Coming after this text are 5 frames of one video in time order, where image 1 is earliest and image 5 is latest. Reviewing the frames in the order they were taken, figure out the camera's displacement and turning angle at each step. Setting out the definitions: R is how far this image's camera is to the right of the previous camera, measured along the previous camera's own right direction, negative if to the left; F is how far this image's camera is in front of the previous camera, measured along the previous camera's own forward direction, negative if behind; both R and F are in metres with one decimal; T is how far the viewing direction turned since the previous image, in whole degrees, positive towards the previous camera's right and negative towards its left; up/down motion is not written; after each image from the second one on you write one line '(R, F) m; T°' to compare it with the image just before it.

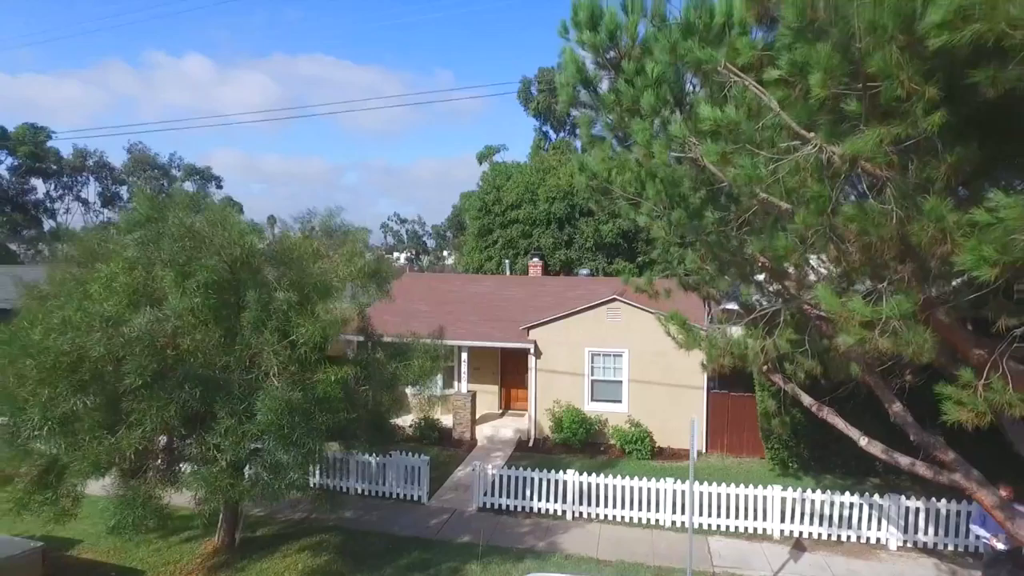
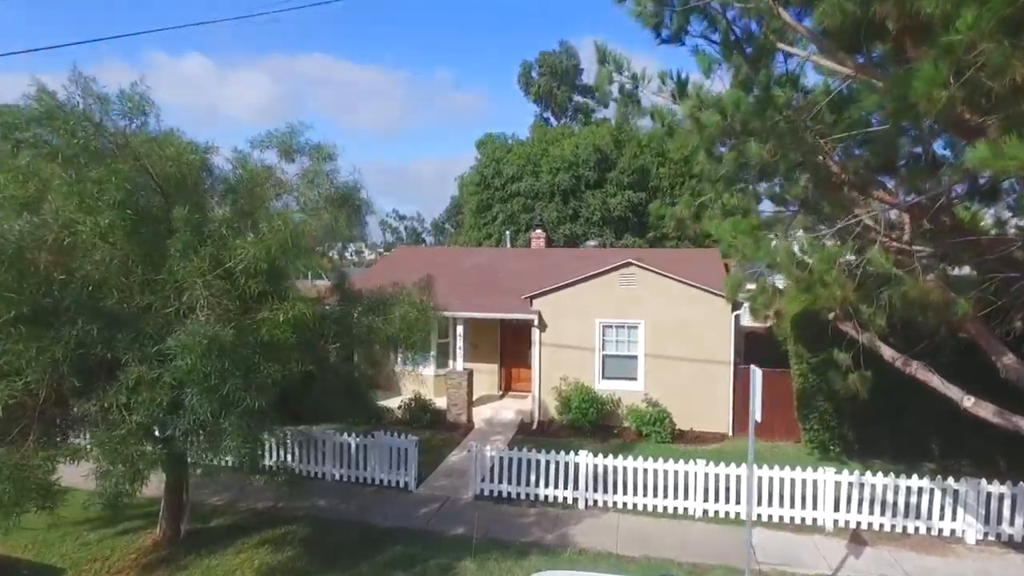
(-0.1, +2.0) m; 0°
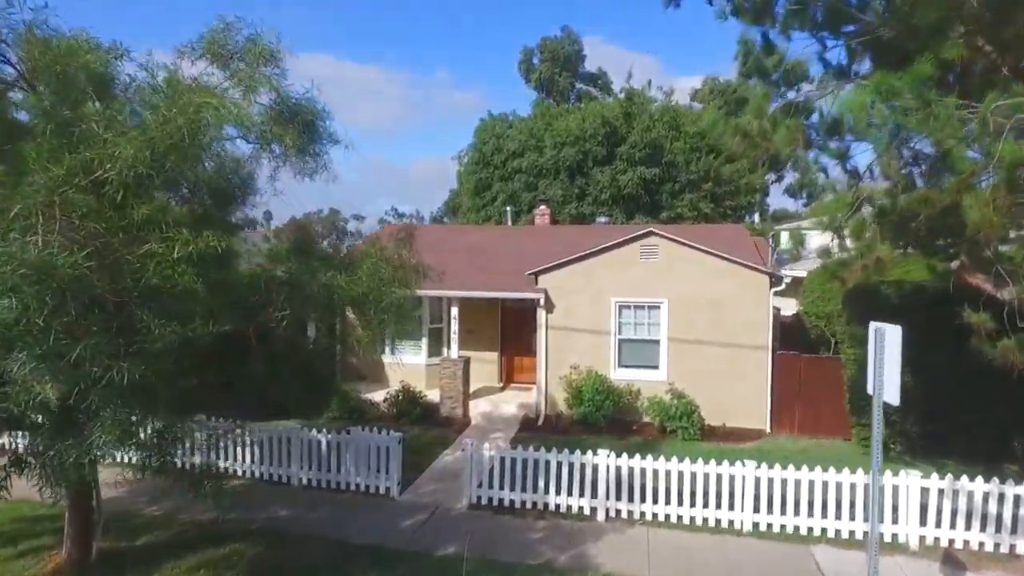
(-0.1, +2.1) m; 0°
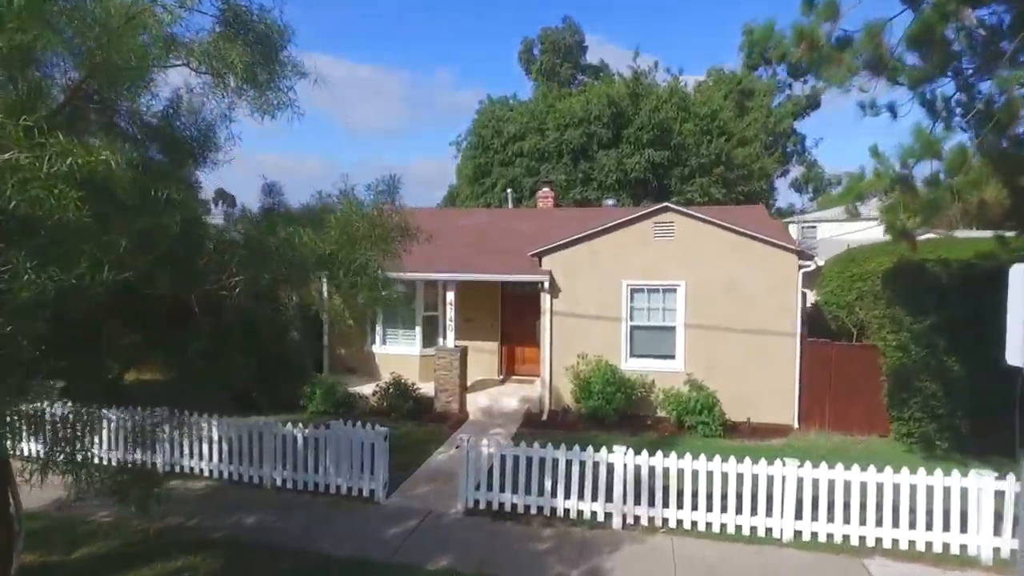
(0.0, +1.2) m; 0°
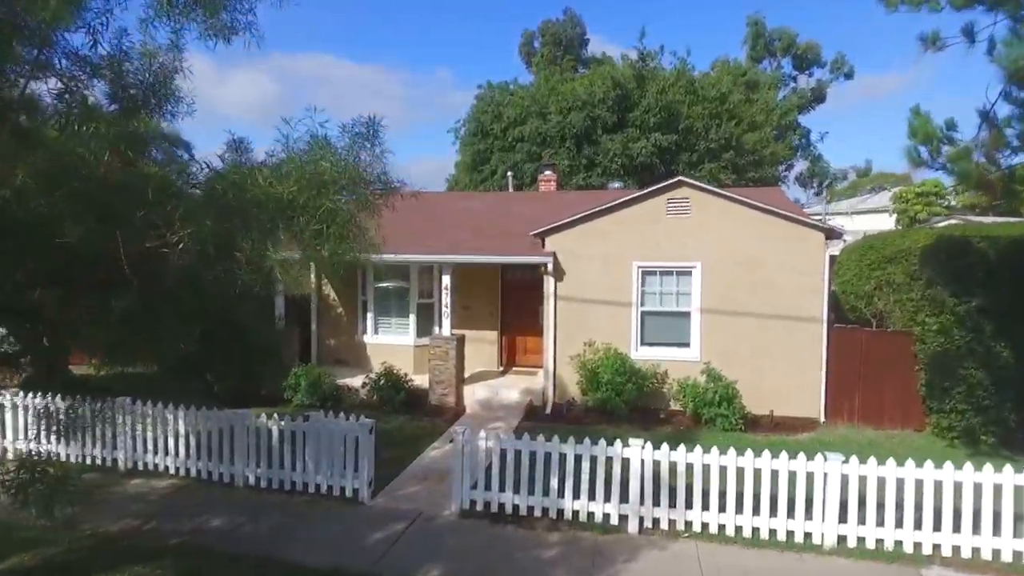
(0.0, +1.0) m; 0°
